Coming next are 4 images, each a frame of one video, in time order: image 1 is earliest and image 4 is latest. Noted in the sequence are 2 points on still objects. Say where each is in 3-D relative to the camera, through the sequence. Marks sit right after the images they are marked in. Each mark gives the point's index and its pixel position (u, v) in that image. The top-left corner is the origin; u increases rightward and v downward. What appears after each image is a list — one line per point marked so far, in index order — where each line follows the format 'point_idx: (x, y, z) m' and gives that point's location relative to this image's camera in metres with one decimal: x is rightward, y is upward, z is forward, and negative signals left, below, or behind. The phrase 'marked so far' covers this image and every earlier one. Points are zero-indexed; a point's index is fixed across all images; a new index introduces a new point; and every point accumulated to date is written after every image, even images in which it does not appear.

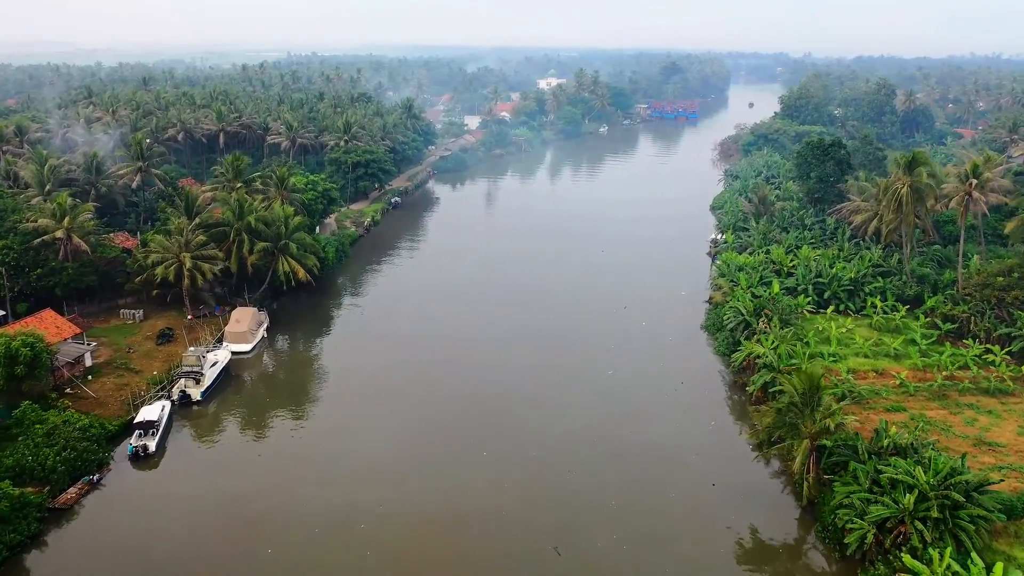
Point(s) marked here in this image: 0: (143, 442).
0: (-8.6, -3.6, +19.5) m
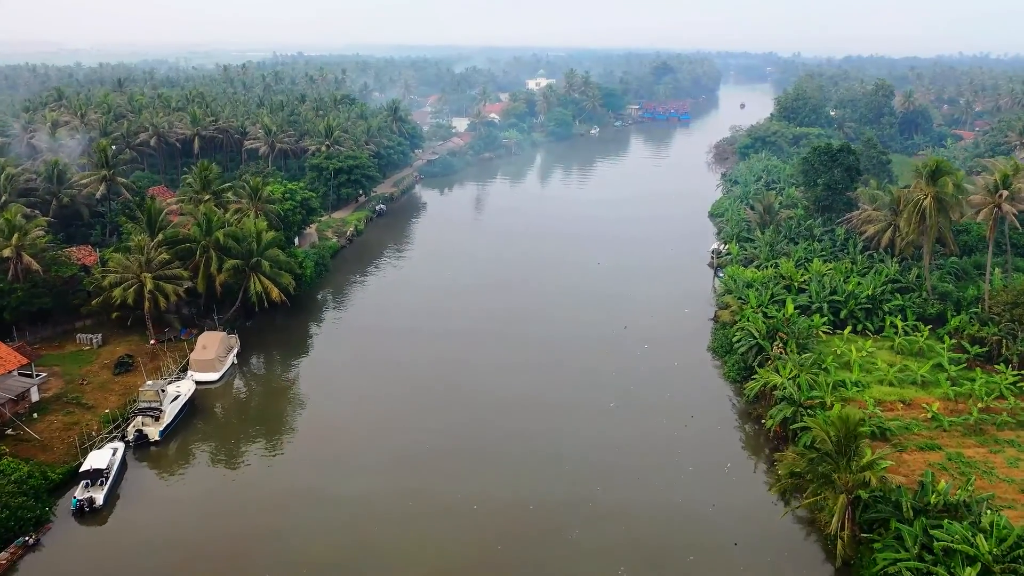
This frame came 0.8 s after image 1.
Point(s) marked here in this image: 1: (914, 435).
0: (-8.7, -4.3, +17.2) m
1: (+9.2, -3.4, +19.1) m
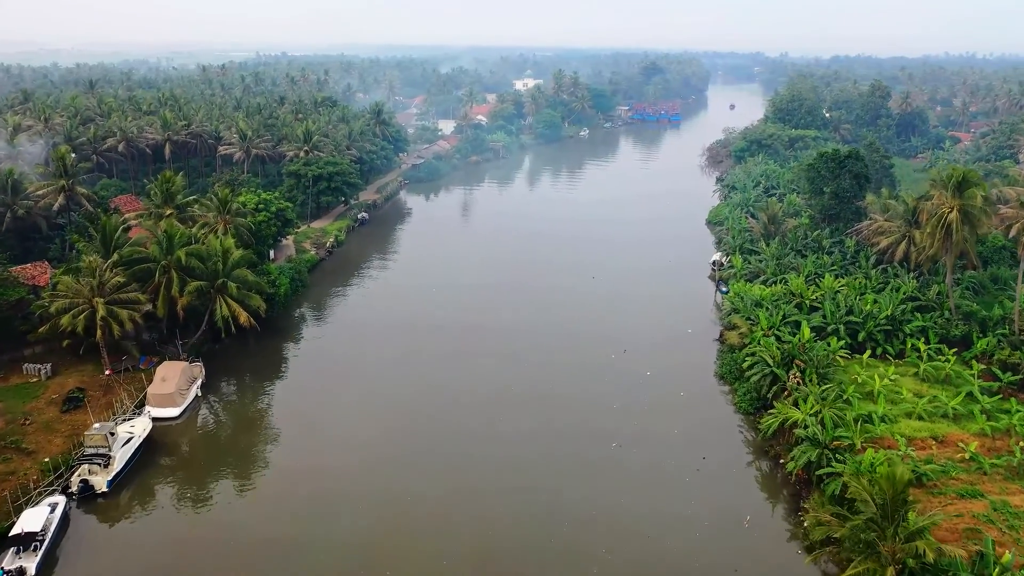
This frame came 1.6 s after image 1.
0: (-8.9, -4.9, +15.0) m
1: (+9.1, -3.9, +17.2) m
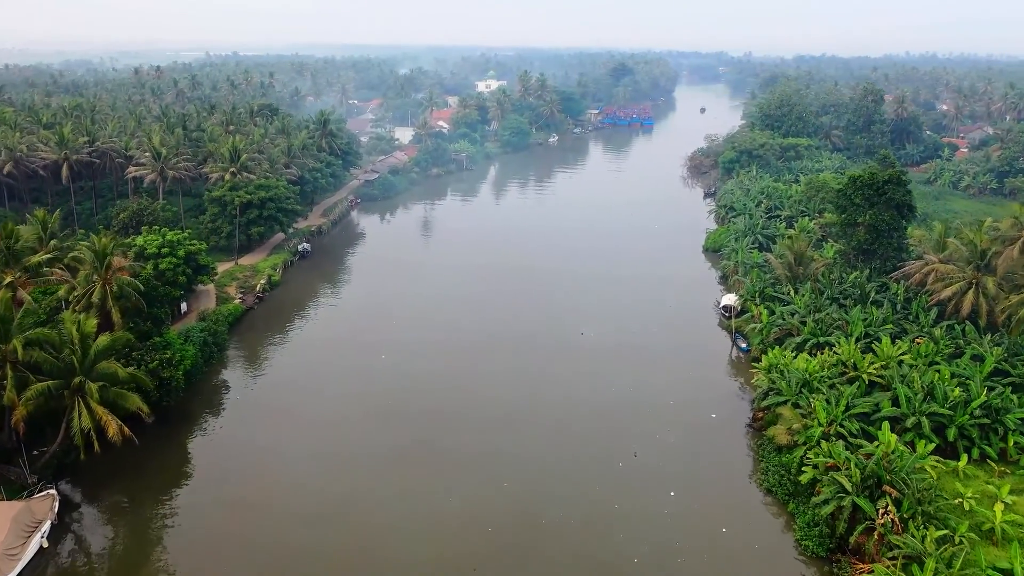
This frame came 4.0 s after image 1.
0: (-8.9, -6.9, +8.4) m
1: (+8.9, -5.7, +11.3) m
